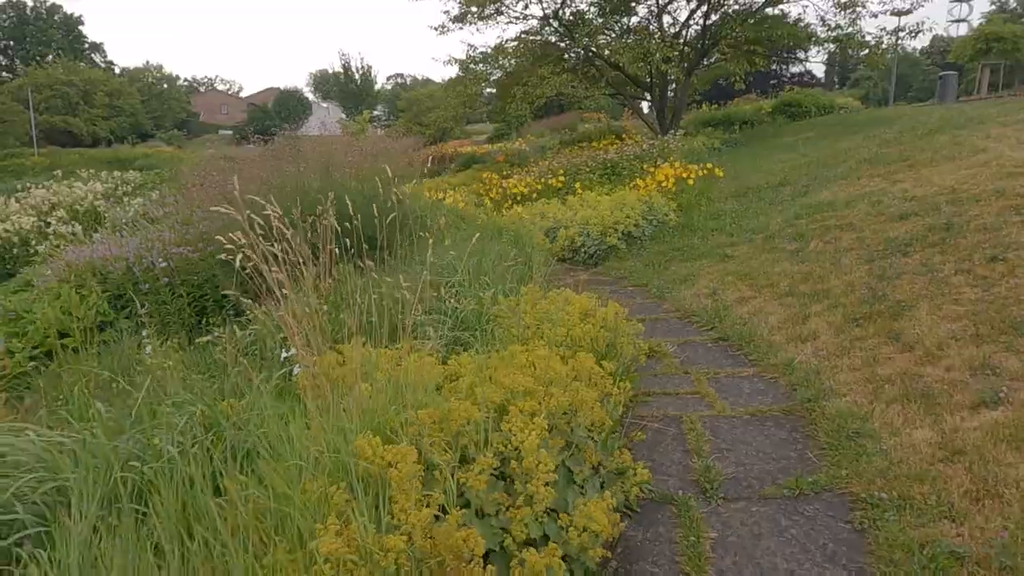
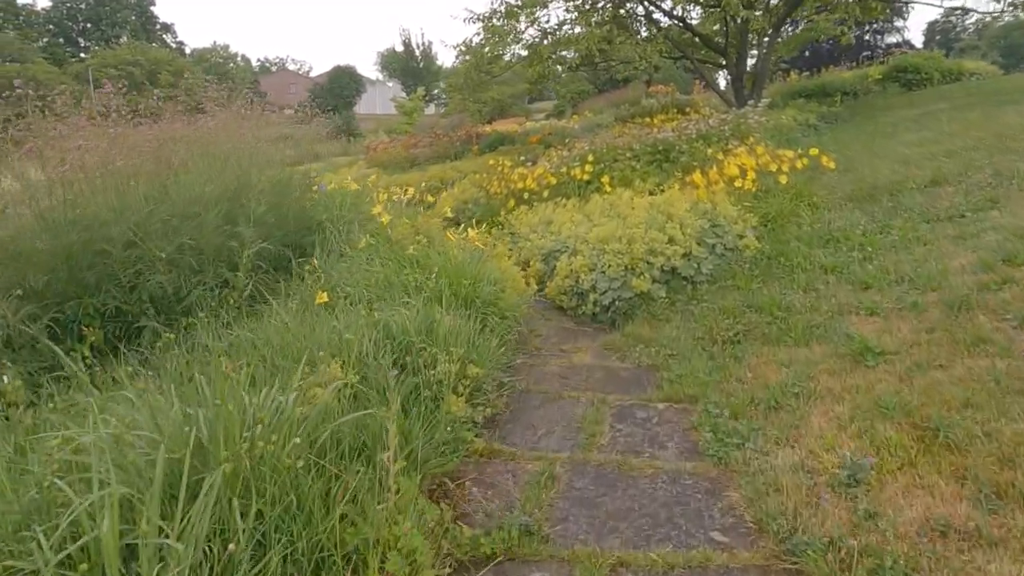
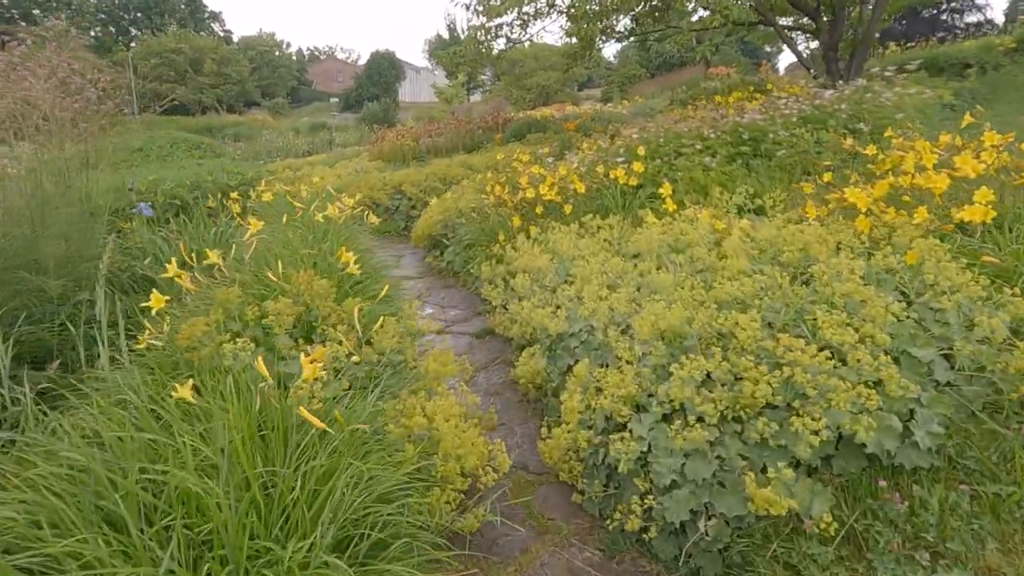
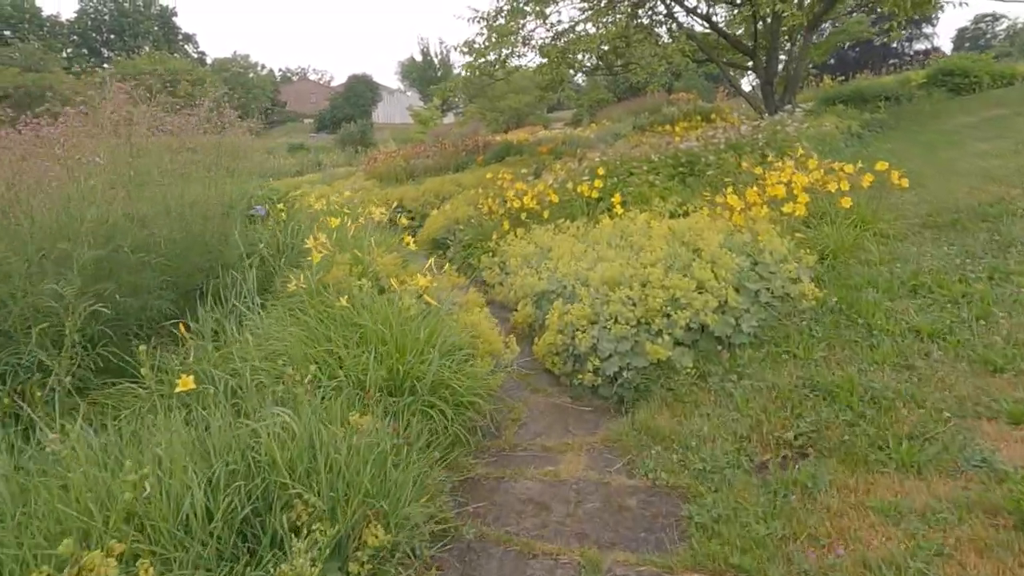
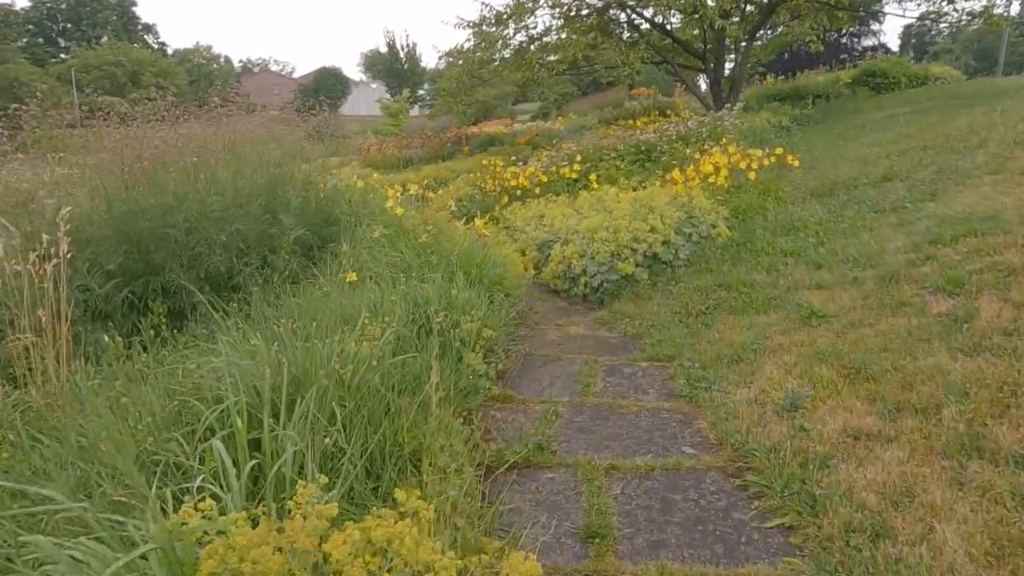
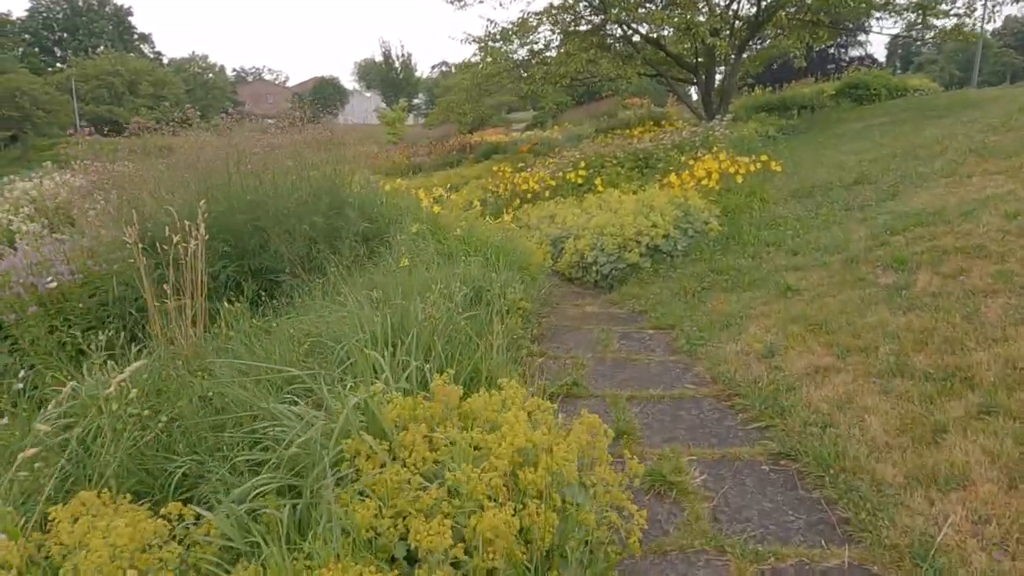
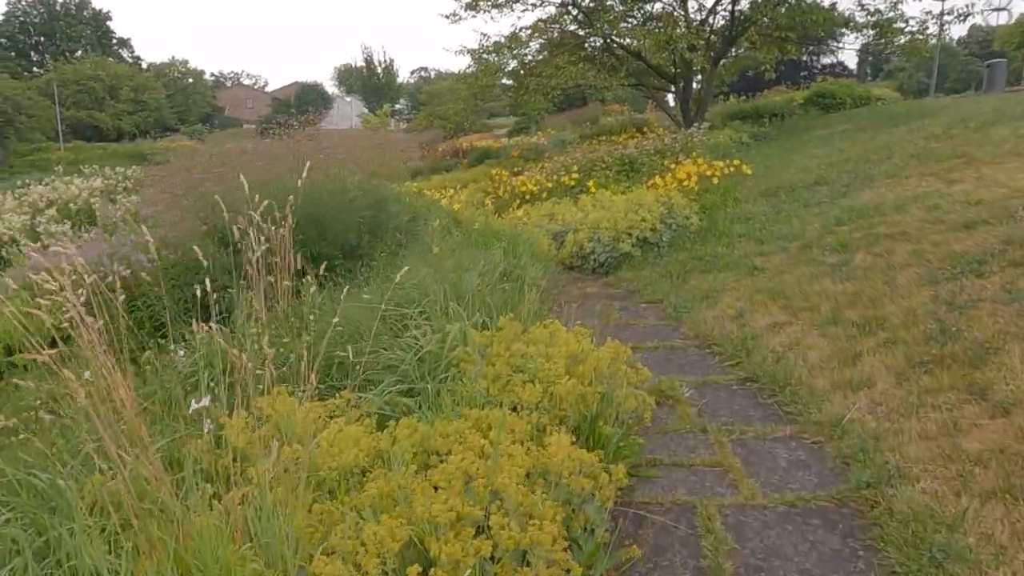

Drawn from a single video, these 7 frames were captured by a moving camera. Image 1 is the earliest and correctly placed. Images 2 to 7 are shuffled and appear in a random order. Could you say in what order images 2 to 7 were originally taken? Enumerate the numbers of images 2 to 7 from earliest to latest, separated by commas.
7, 6, 5, 2, 4, 3
